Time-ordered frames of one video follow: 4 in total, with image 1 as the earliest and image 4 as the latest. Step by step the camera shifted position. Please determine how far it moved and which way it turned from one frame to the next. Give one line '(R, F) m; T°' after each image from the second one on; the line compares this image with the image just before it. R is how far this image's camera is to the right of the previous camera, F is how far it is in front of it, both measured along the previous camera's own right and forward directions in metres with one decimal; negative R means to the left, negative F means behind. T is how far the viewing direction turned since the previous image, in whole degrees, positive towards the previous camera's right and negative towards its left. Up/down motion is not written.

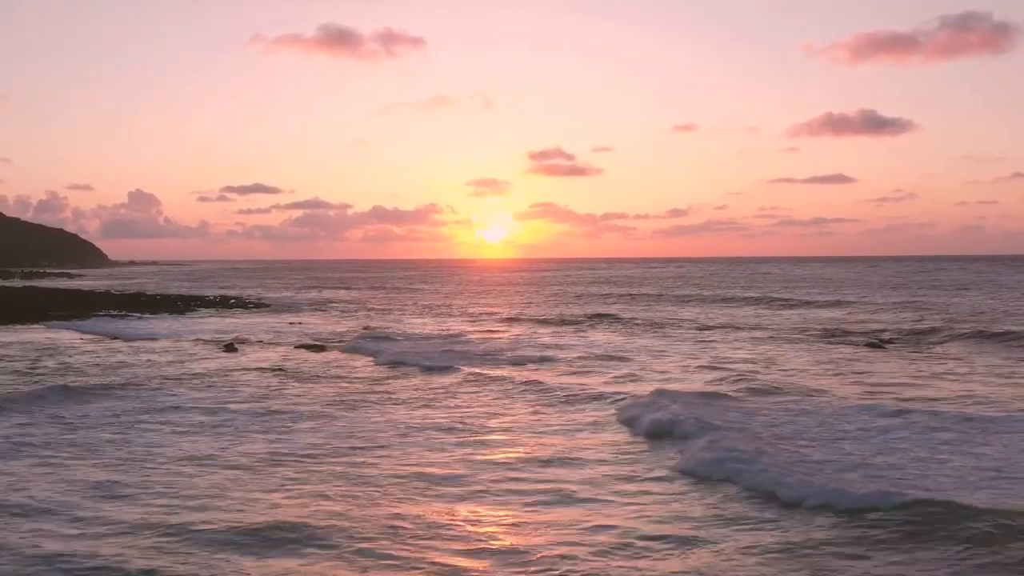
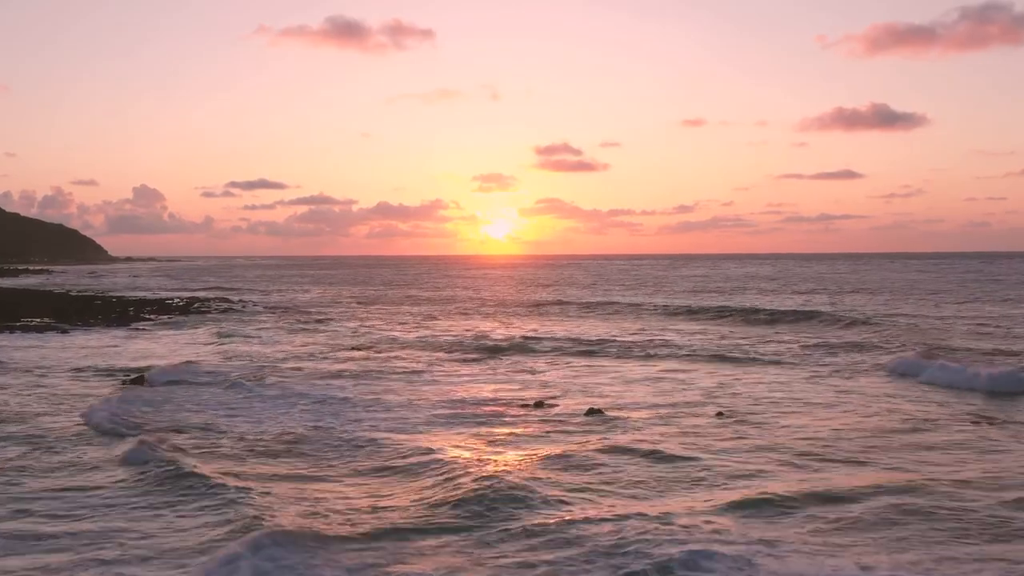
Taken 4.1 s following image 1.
(-0.4, +8.7) m; 0°
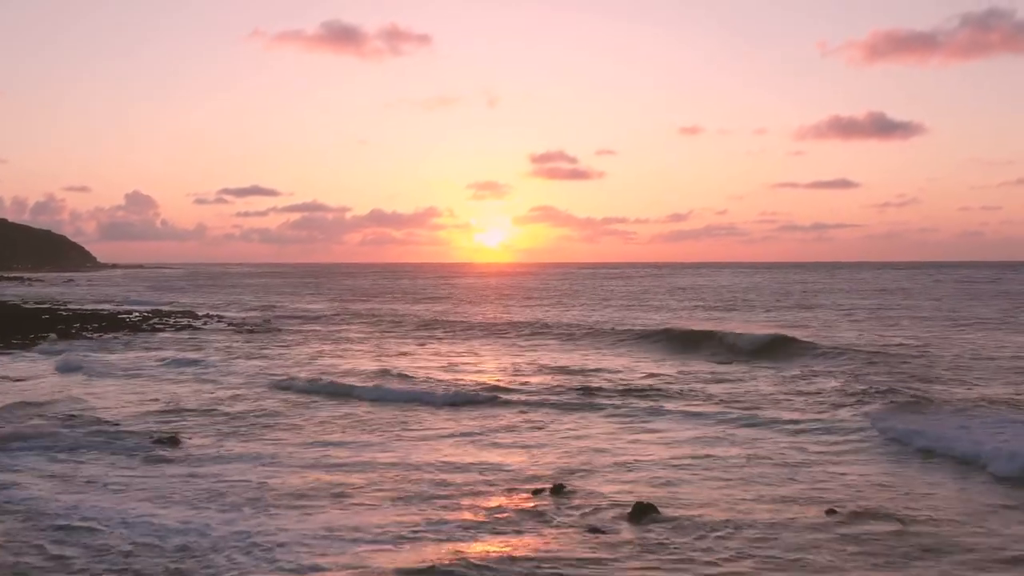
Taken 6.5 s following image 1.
(-0.3, +6.1) m; 0°
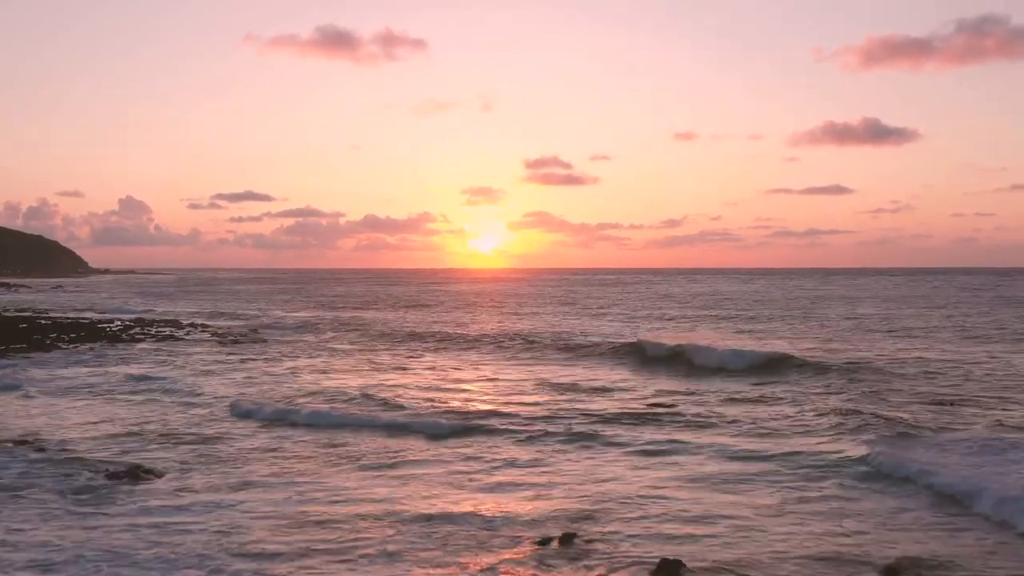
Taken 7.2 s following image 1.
(-0.1, +1.9) m; 0°
